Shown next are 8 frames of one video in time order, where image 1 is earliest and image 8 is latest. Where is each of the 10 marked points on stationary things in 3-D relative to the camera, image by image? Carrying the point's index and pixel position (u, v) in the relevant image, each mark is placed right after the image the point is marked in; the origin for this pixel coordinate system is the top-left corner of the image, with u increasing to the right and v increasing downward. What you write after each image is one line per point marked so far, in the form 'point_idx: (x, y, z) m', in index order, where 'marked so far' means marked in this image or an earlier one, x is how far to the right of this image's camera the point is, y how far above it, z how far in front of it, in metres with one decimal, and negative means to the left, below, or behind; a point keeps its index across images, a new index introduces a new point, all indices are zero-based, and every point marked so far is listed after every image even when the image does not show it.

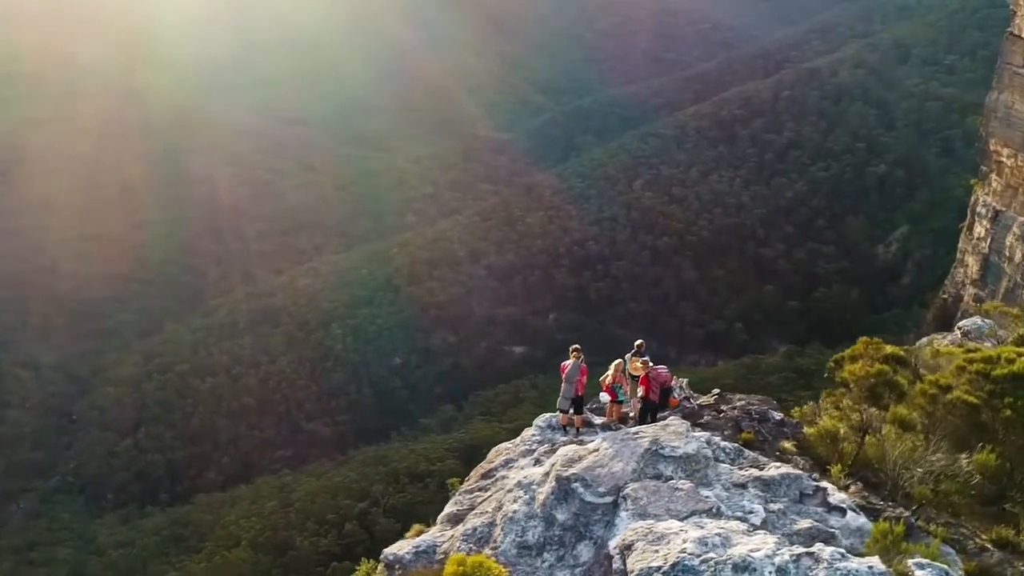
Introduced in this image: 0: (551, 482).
0: (+0.2, -1.4, +8.5) m
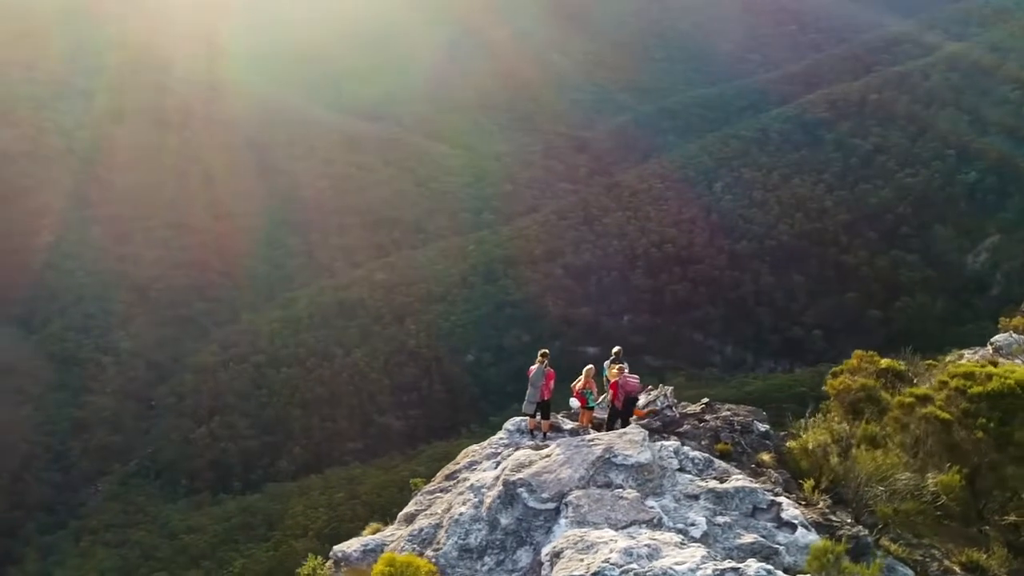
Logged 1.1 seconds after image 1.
0: (-0.1, -1.4, +8.5) m
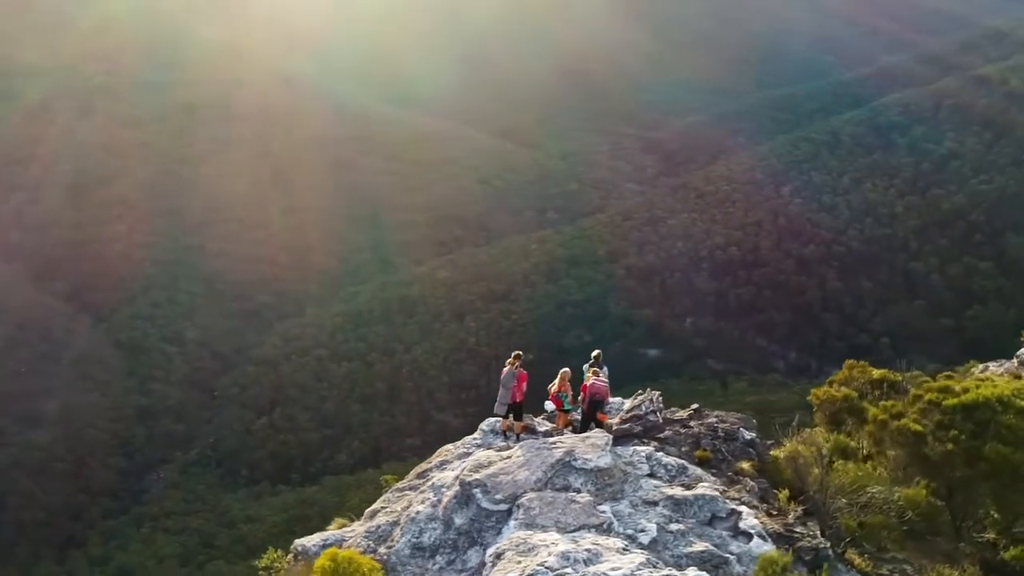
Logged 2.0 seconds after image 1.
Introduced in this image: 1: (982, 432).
0: (-0.4, -1.5, +8.6) m
1: (+3.6, -1.1, +8.8) m
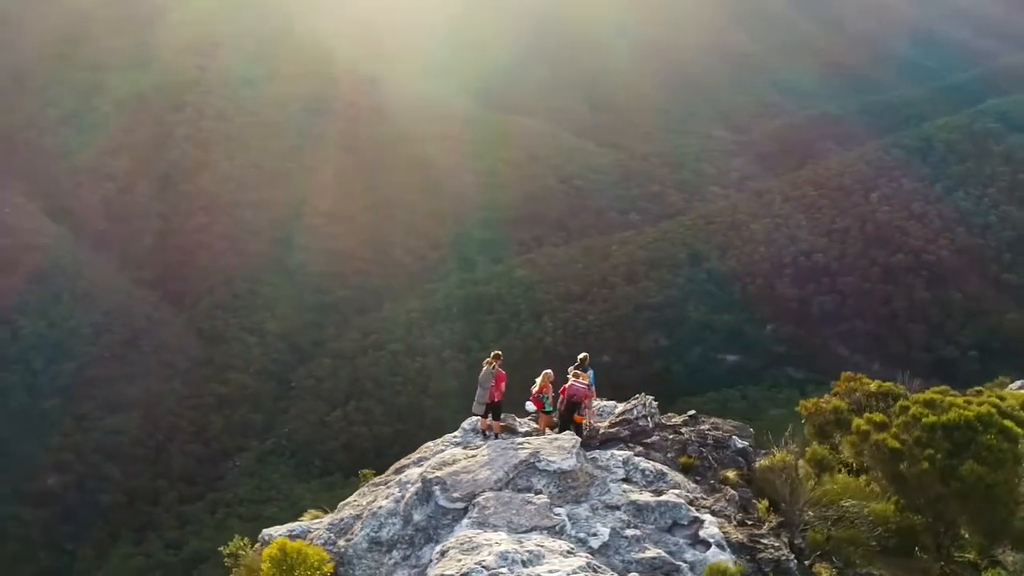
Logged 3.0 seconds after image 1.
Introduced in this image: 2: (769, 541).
0: (-0.7, -1.4, +8.6) m
1: (+3.3, -1.2, +8.6) m
2: (+1.9, -1.9, +8.6) m
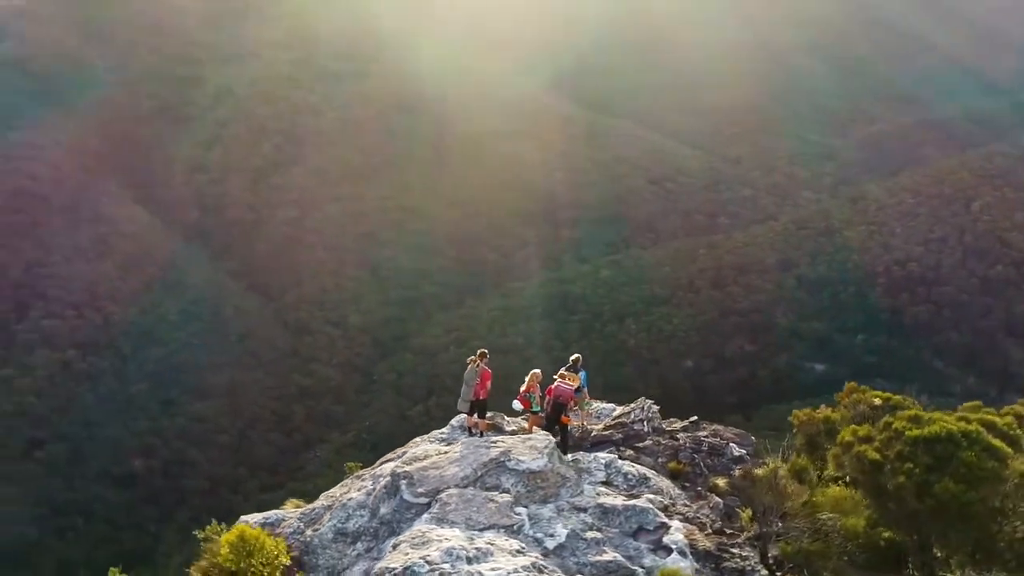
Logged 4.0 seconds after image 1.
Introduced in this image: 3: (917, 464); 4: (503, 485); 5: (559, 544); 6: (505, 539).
0: (-0.9, -1.4, +8.7) m
1: (+3.1, -1.3, +8.4) m
2: (+1.6, -1.9, +8.5) m
3: (+3.0, -1.3, +8.5) m
4: (-0.1, -1.4, +8.5) m
5: (+0.3, -1.7, +7.9) m
6: (0.0, -1.7, +7.7) m
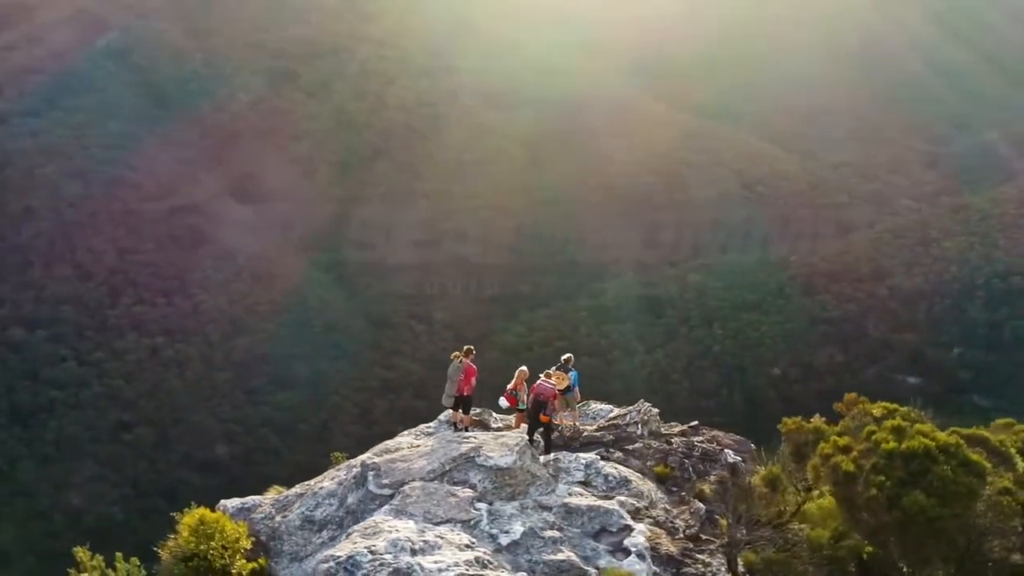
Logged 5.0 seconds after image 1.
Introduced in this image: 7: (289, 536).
0: (-1.1, -1.4, +8.9) m
1: (+2.8, -1.4, +8.2) m
2: (+1.3, -1.9, +8.4) m
3: (+2.7, -1.4, +8.3) m
4: (-0.3, -1.4, +8.6) m
5: (0.0, -1.7, +7.9) m
6: (-0.4, -1.6, +7.8) m
7: (-1.6, -1.8, +8.4) m
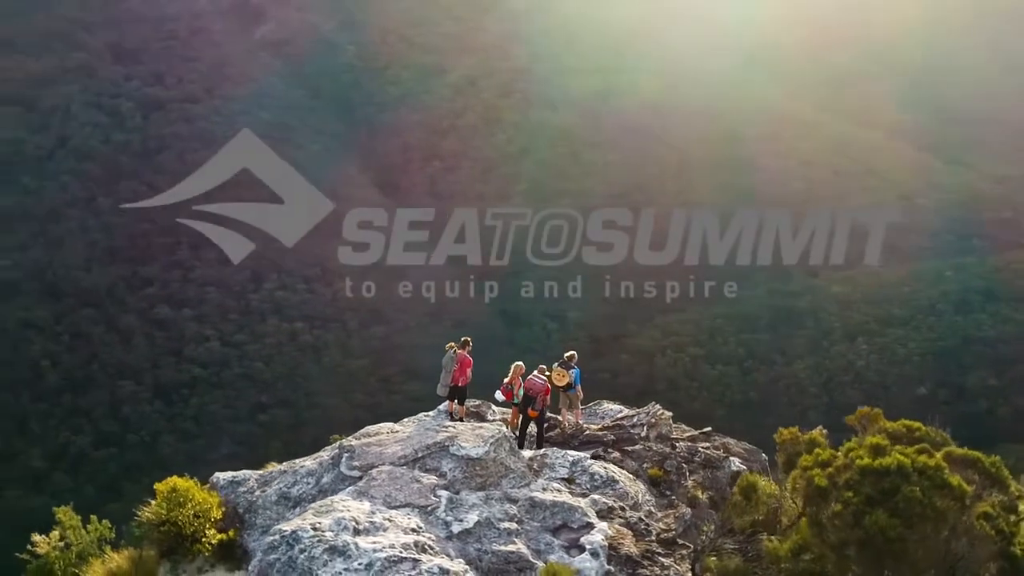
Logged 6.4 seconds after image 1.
0: (-1.3, -1.3, +9.1) m
1: (+2.5, -1.4, +8.0) m
2: (+1.1, -2.0, +8.4) m
3: (+2.4, -1.4, +8.2) m
4: (-0.5, -1.3, +8.7) m
5: (-0.3, -1.7, +8.0) m
6: (-0.7, -1.6, +7.9) m
7: (-1.8, -1.7, +8.8) m
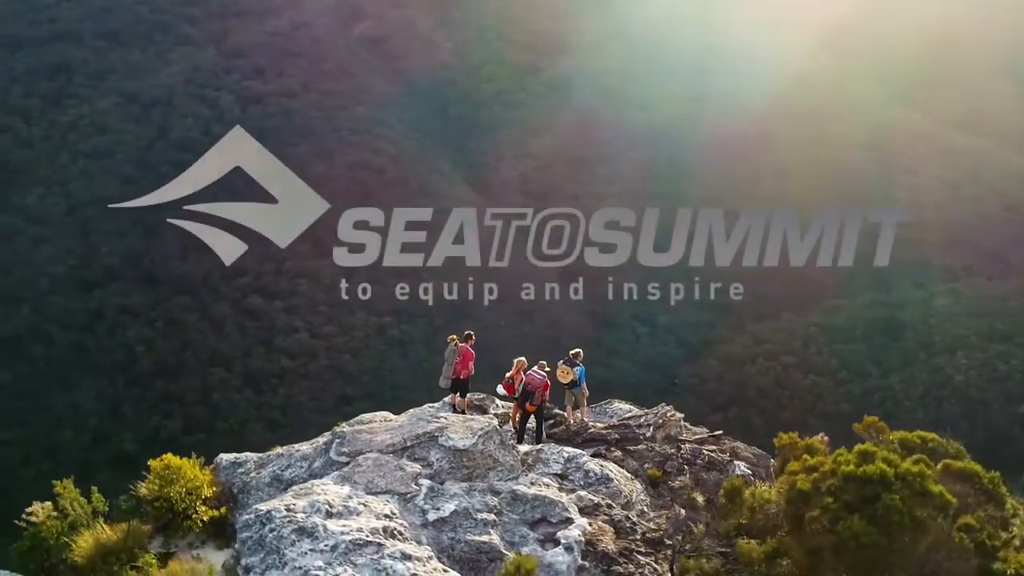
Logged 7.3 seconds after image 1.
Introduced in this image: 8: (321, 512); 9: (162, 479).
0: (-1.4, -1.2, +9.3) m
1: (+2.4, -1.5, +7.9) m
2: (+0.9, -1.9, +8.4) m
3: (+2.3, -1.5, +8.1) m
4: (-0.6, -1.3, +8.9) m
5: (-0.5, -1.6, +8.2) m
6: (-0.9, -1.5, +8.1) m
7: (-2.0, -1.6, +9.0) m
8: (-1.2, -1.5, +7.7) m
9: (-2.6, -1.4, +8.6) m
